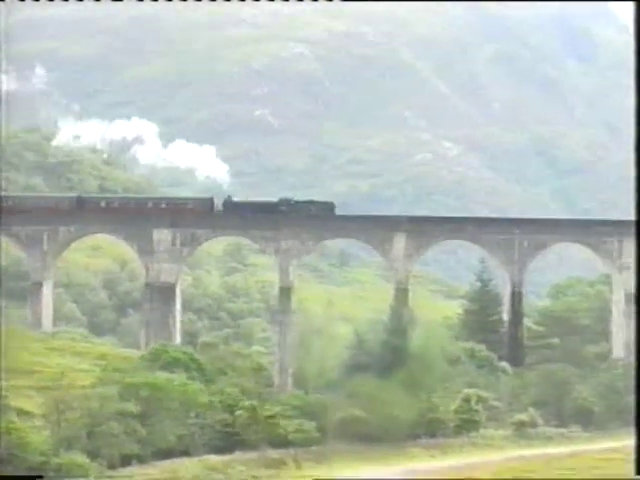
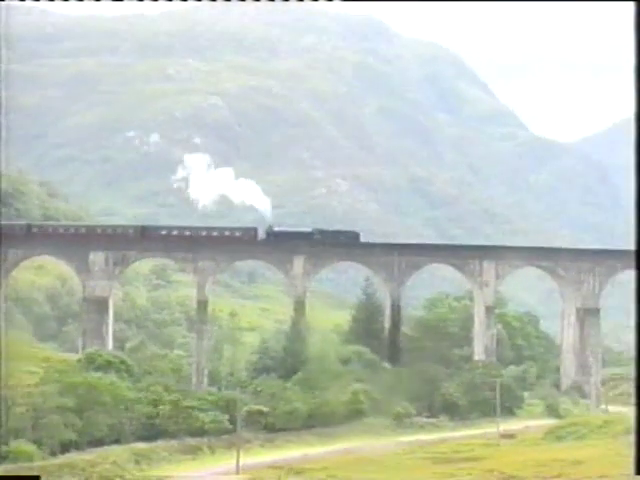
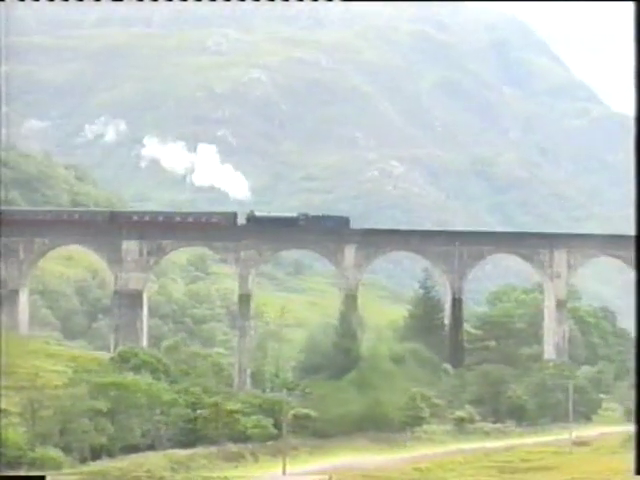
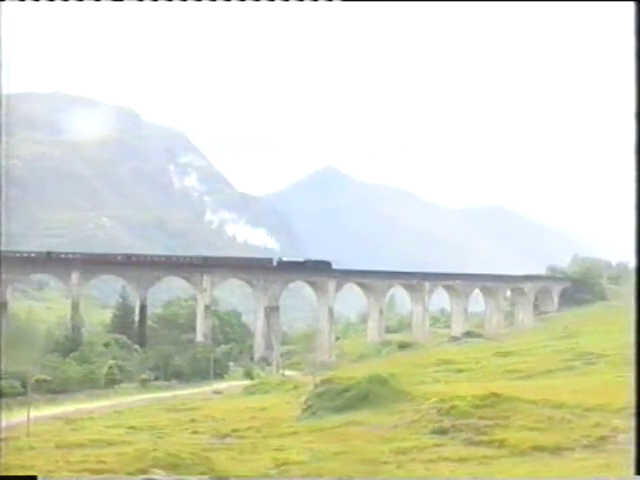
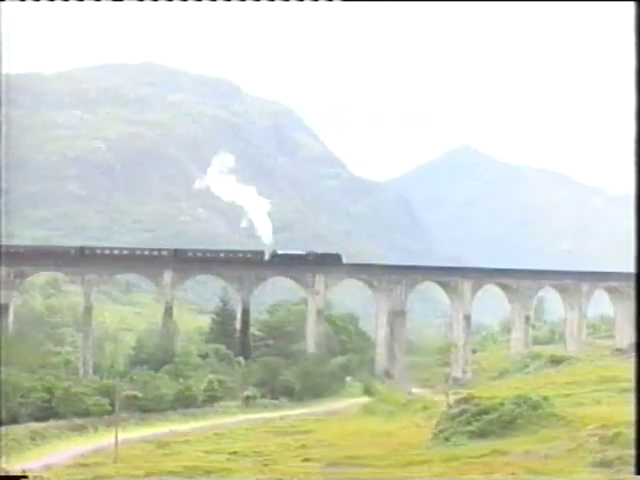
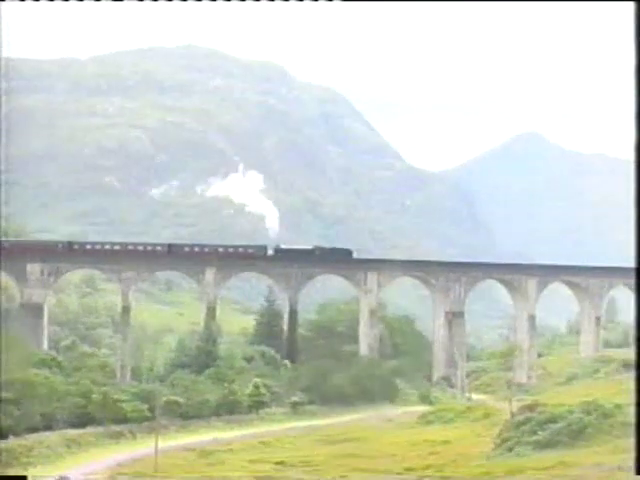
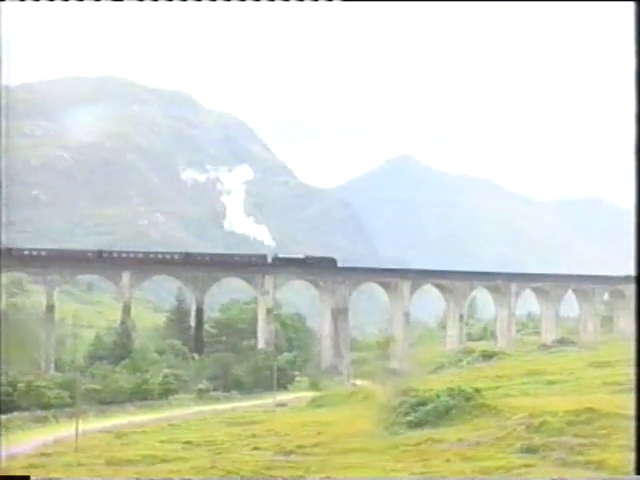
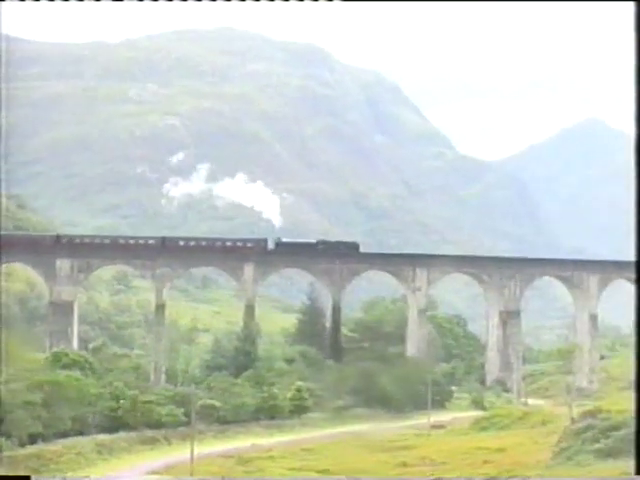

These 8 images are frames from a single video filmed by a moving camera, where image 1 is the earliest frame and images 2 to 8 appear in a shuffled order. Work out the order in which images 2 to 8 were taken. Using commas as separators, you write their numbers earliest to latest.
3, 2, 8, 6, 5, 7, 4
